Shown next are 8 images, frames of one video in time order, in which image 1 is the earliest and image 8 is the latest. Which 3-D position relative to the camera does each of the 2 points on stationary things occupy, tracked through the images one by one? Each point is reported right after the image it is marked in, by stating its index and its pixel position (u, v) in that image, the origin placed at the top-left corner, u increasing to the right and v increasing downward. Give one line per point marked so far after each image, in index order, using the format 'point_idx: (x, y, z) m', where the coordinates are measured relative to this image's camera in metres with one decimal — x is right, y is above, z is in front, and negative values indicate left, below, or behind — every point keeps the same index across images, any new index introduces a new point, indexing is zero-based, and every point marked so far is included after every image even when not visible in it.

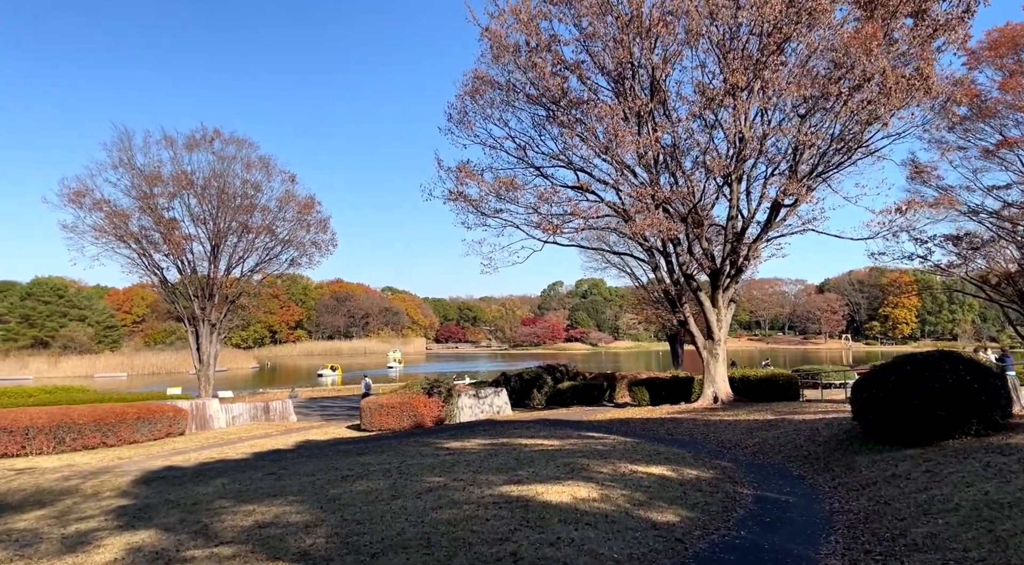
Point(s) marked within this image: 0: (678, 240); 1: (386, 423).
0: (+4.3, +1.1, +18.7) m
1: (-3.1, -3.4, +17.8) m
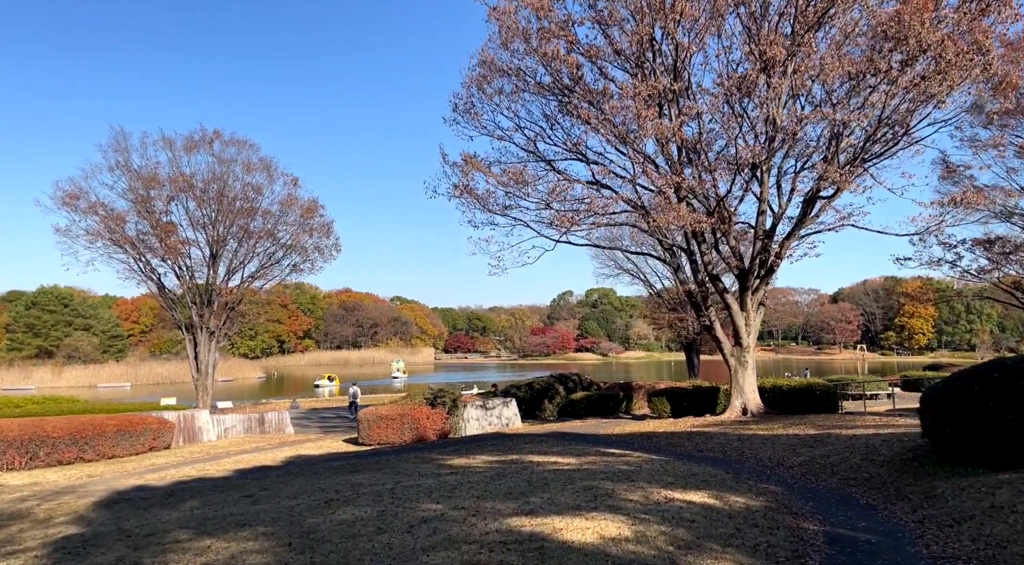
0: (+4.5, +1.1, +17.3) m
1: (-2.9, -3.5, +16.4) m
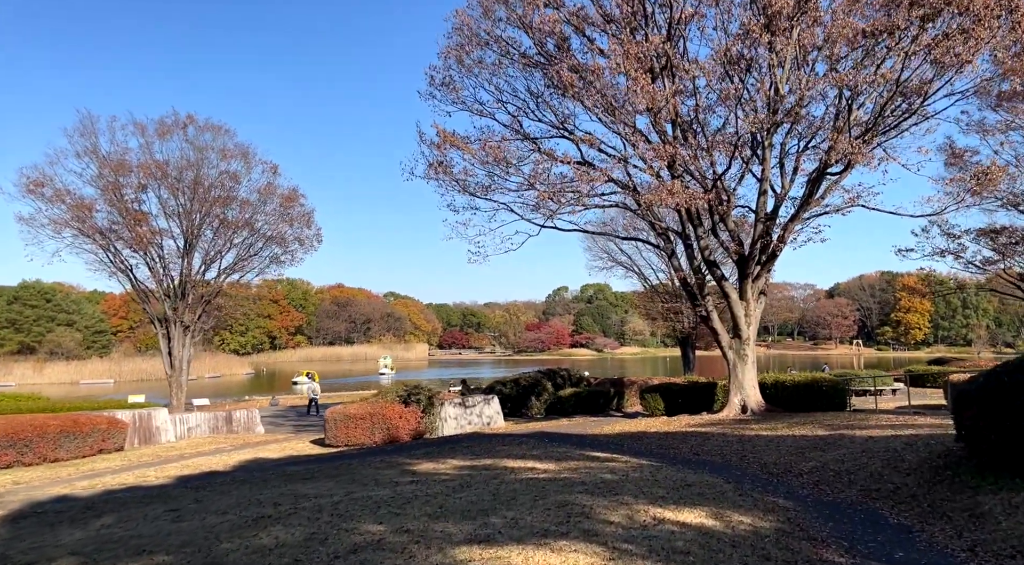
0: (+4.1, +1.4, +16.0) m
1: (-3.3, -3.2, +15.1) m
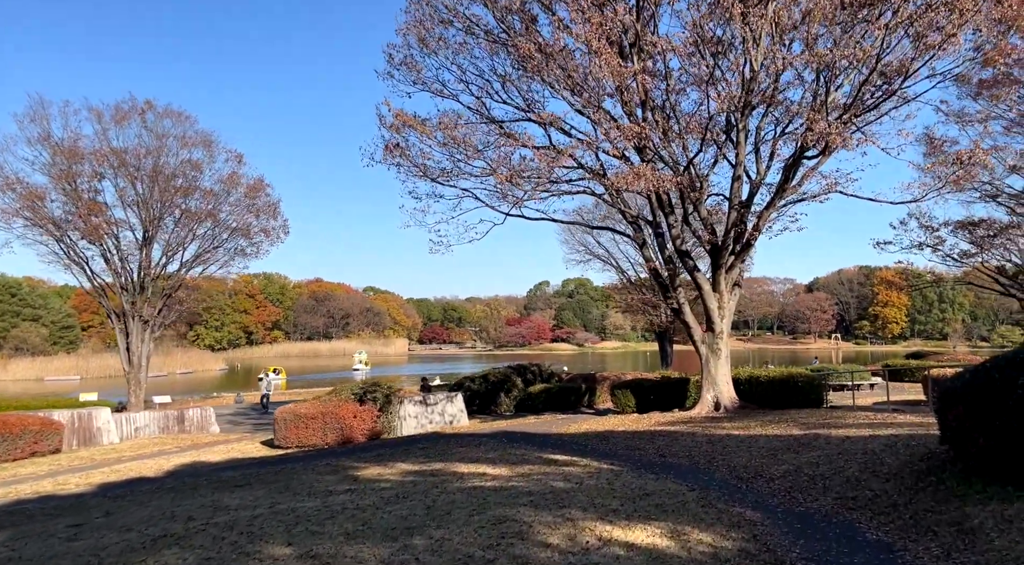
0: (+3.3, +1.5, +15.2) m
1: (-4.0, -3.0, +14.2) m
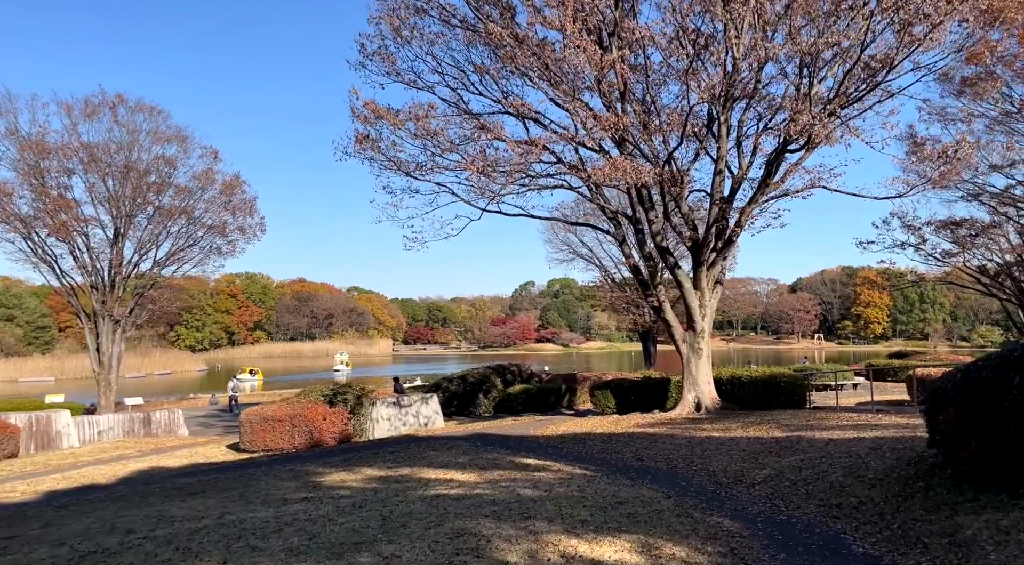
0: (+2.8, +1.6, +14.8) m
1: (-4.5, -3.0, +13.7) m
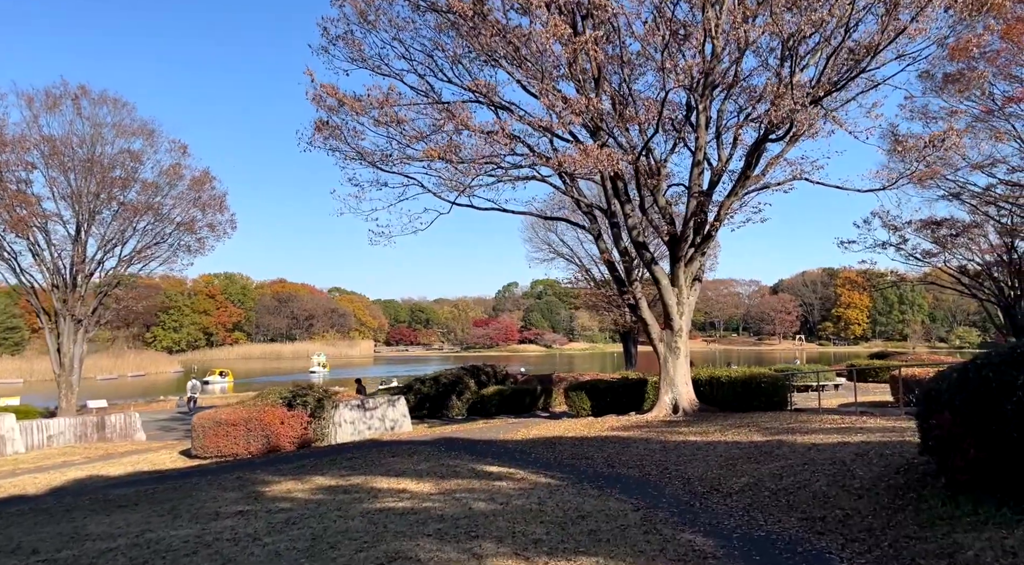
0: (+2.2, +1.7, +14.2) m
1: (-5.1, -2.9, +12.9) m
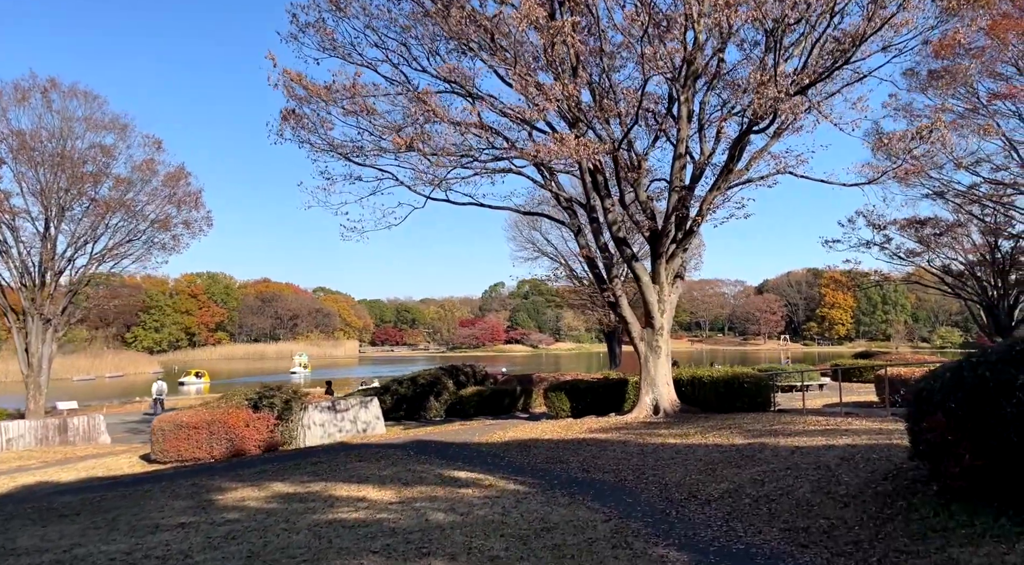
0: (+1.8, +1.7, +13.8) m
1: (-5.5, -2.8, +12.3) m
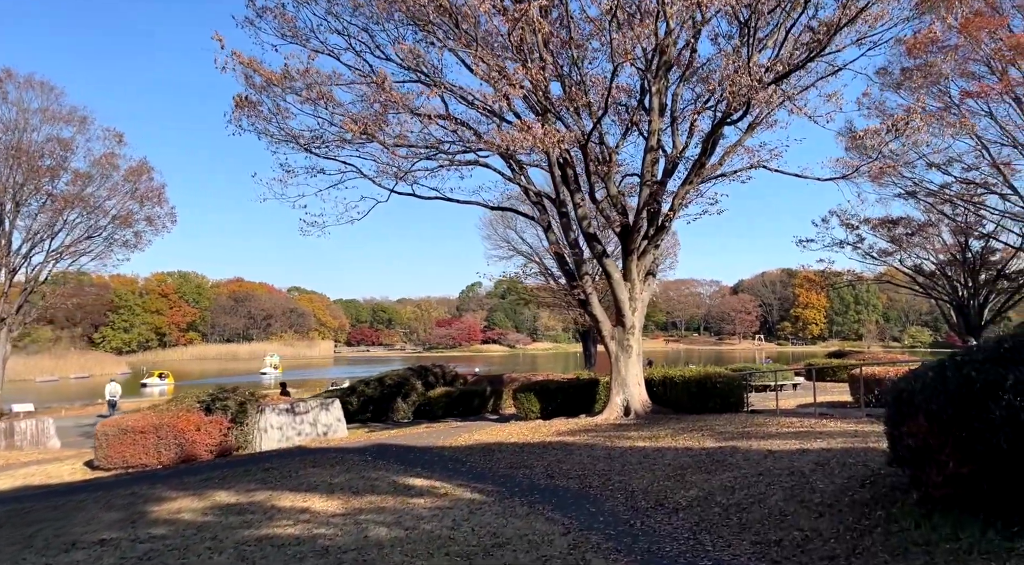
0: (+1.2, +1.8, +13.4) m
1: (-6.1, -2.8, +11.7) m
